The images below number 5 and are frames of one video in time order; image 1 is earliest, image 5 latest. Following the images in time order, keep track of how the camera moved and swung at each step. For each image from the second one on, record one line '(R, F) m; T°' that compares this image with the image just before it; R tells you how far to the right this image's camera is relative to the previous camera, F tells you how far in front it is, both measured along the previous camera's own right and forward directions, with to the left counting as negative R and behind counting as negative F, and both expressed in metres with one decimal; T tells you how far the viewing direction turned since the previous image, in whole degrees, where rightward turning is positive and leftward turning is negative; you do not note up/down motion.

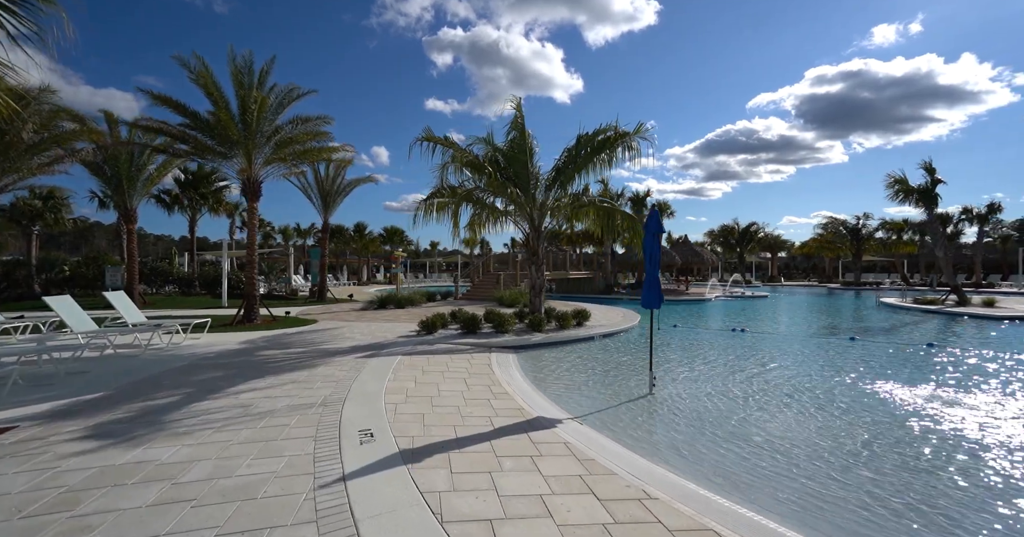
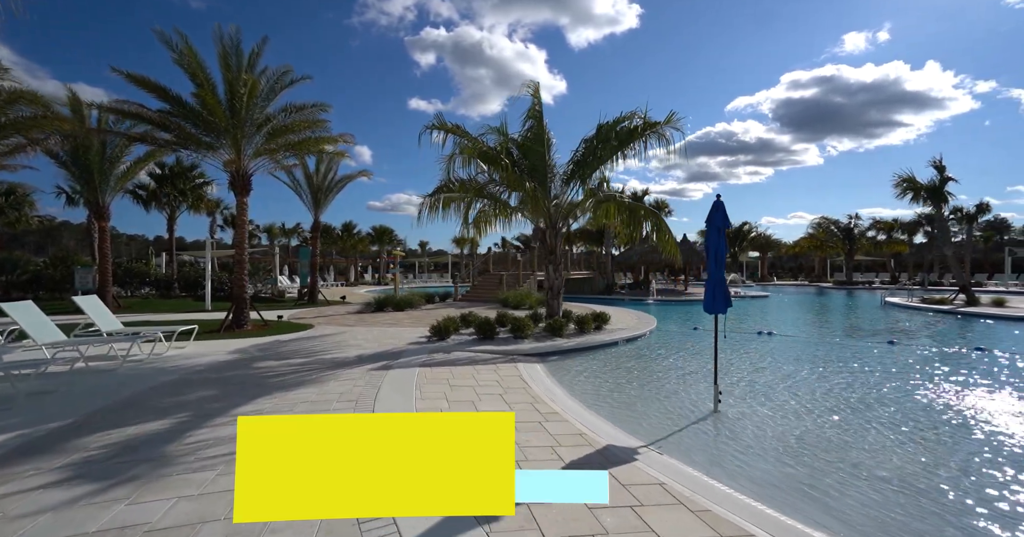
(-0.7, +0.8) m; +2°
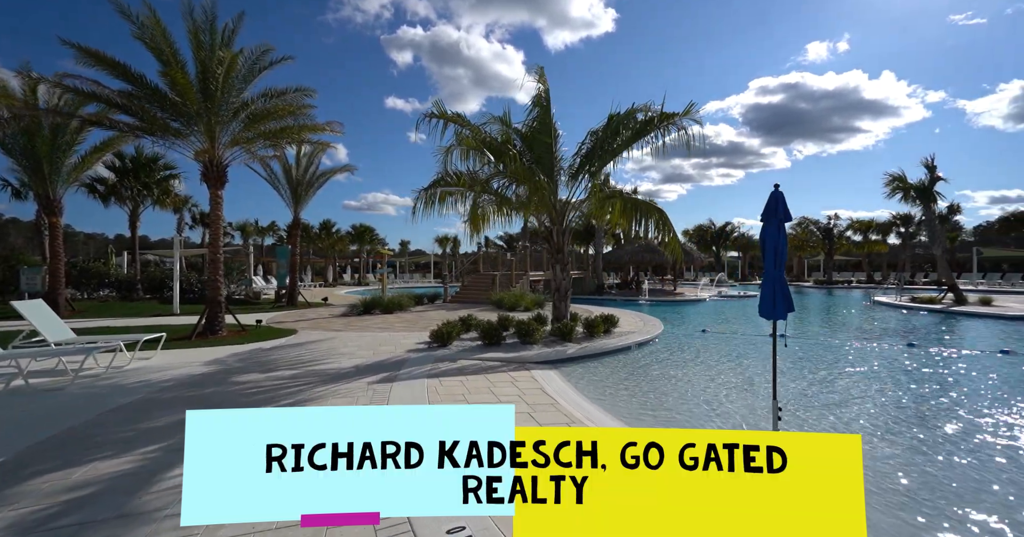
(-0.5, +0.7) m; +3°
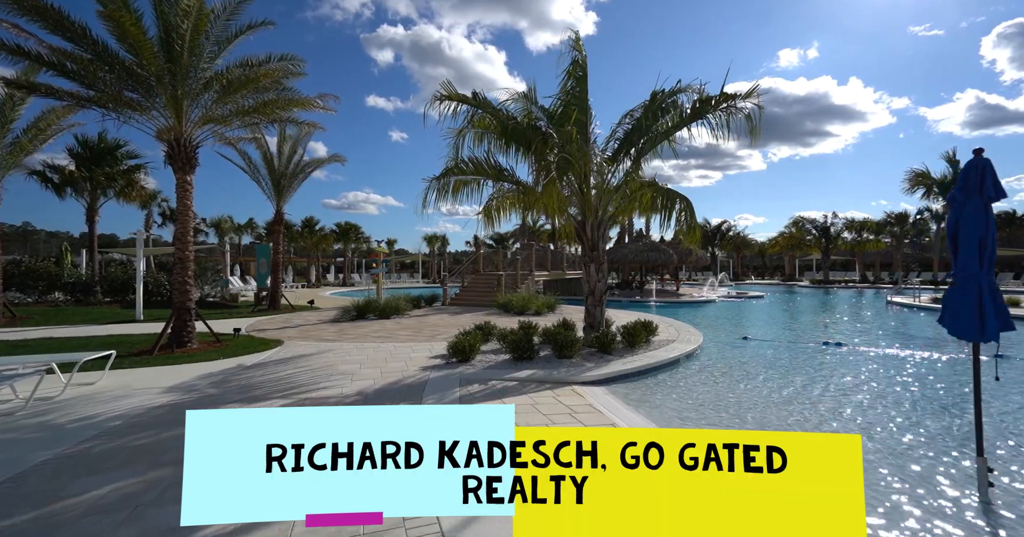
(-0.7, +1.3) m; +2°
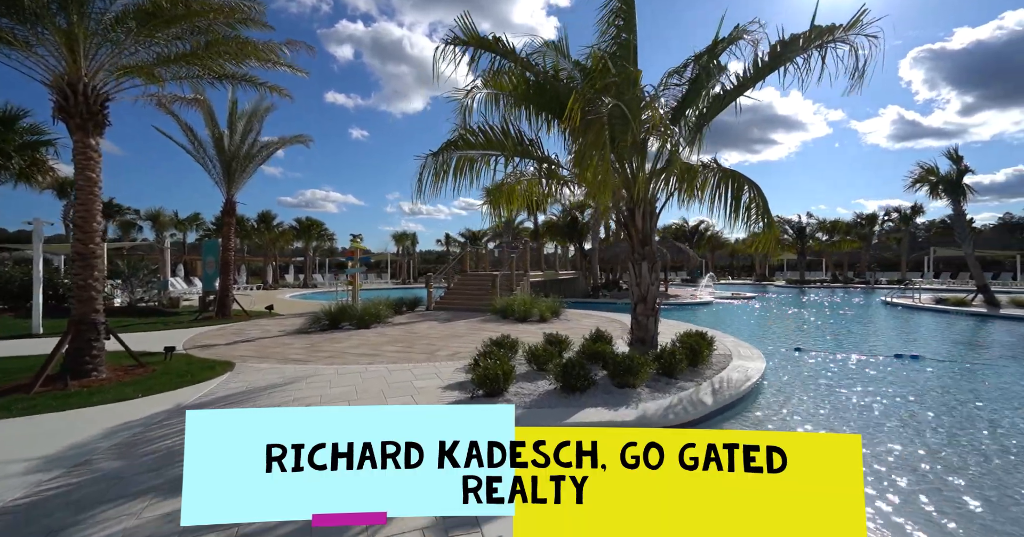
(-0.9, +1.8) m; +5°
